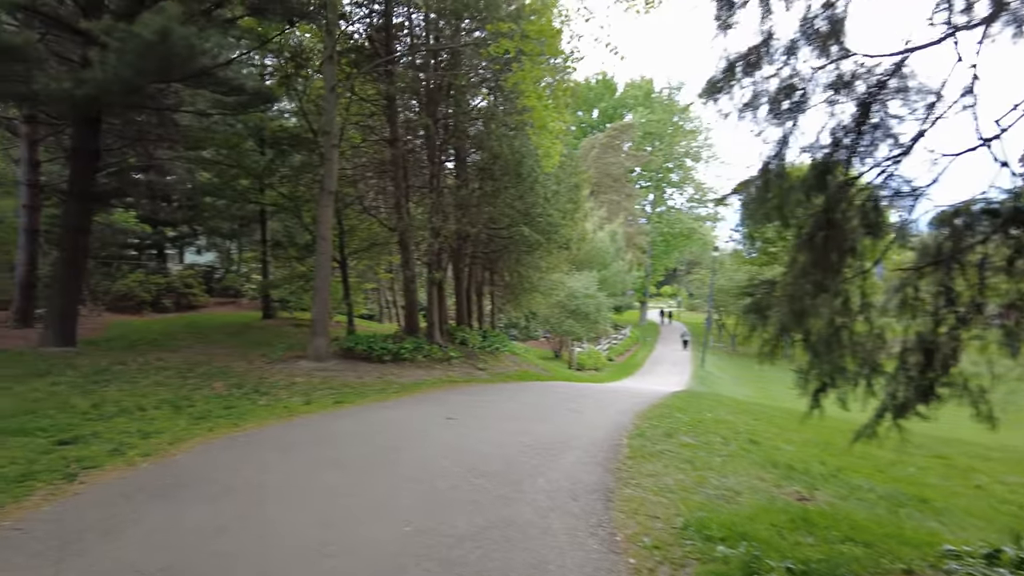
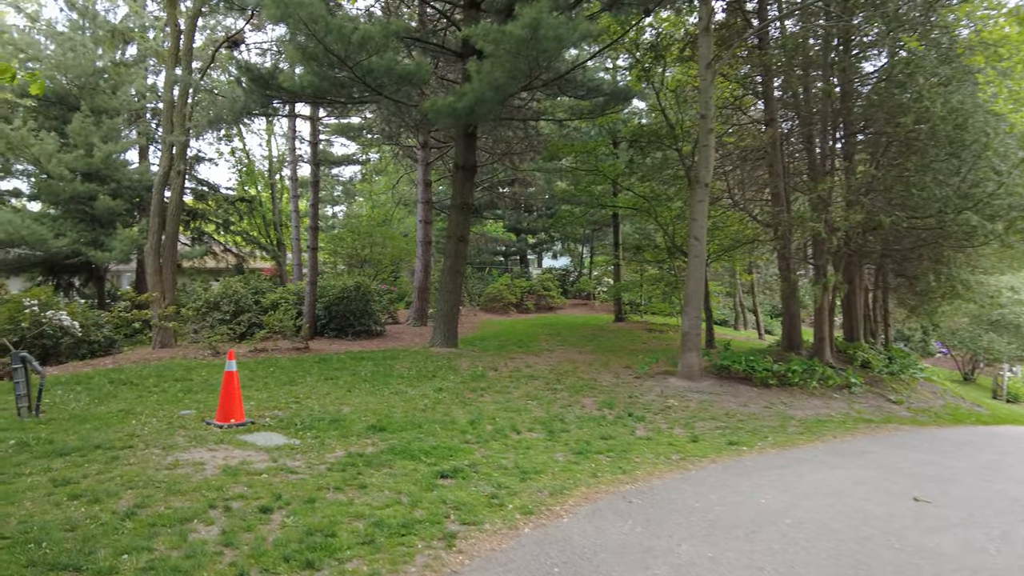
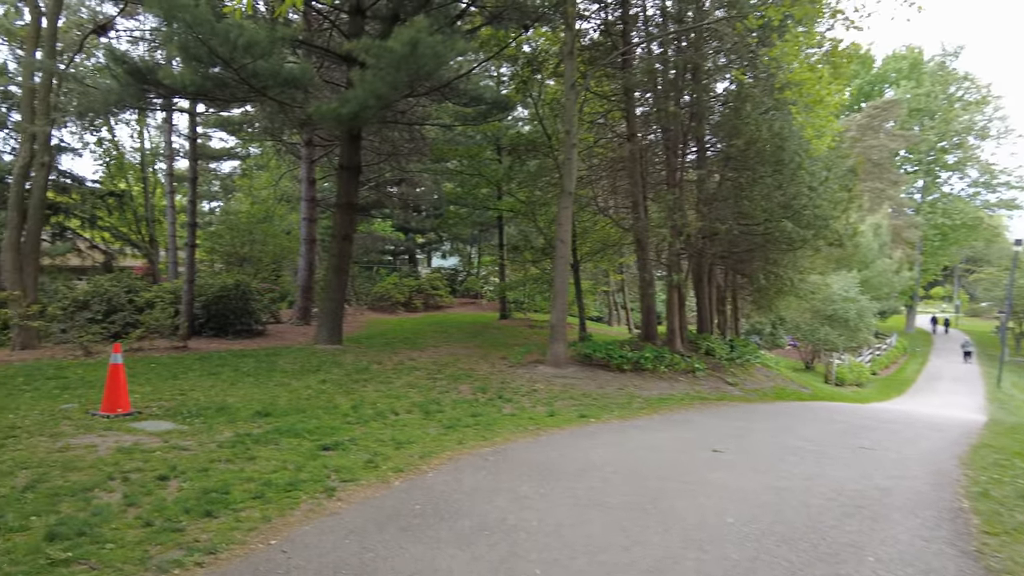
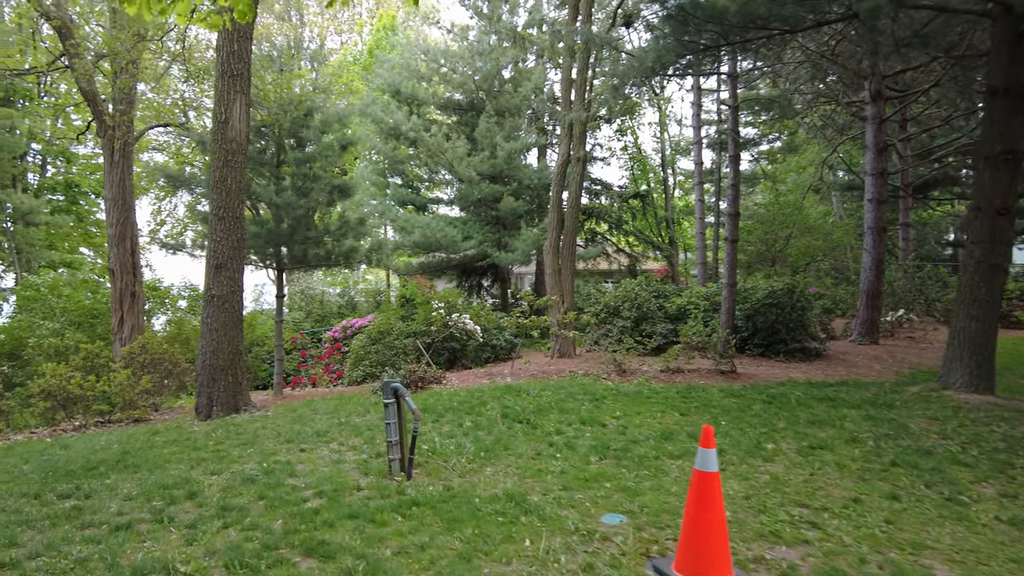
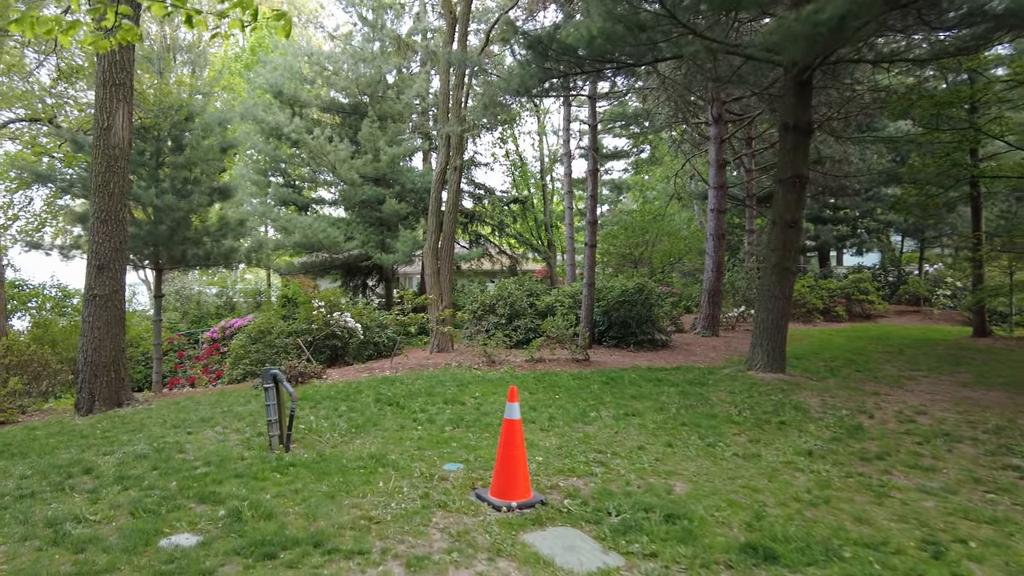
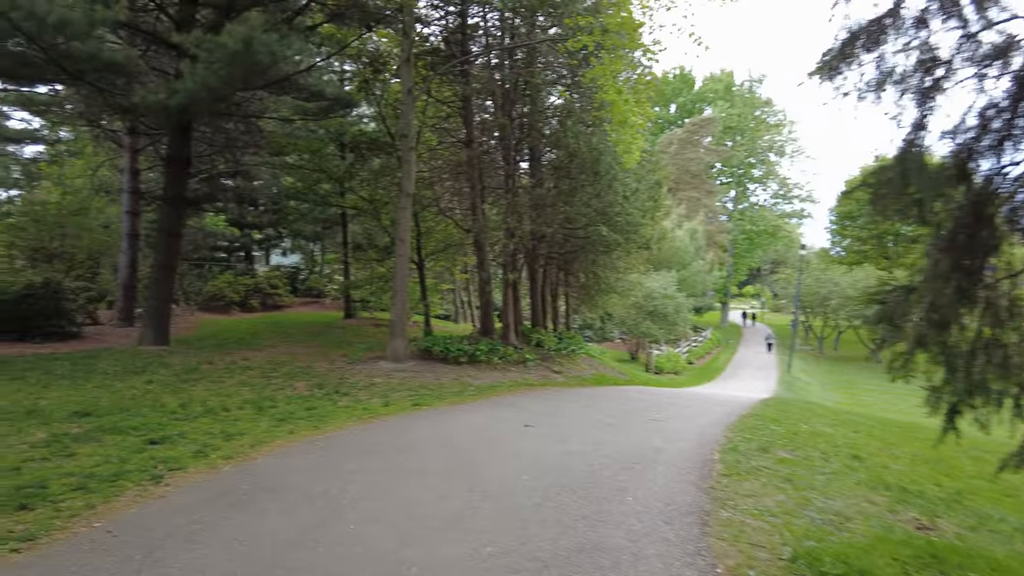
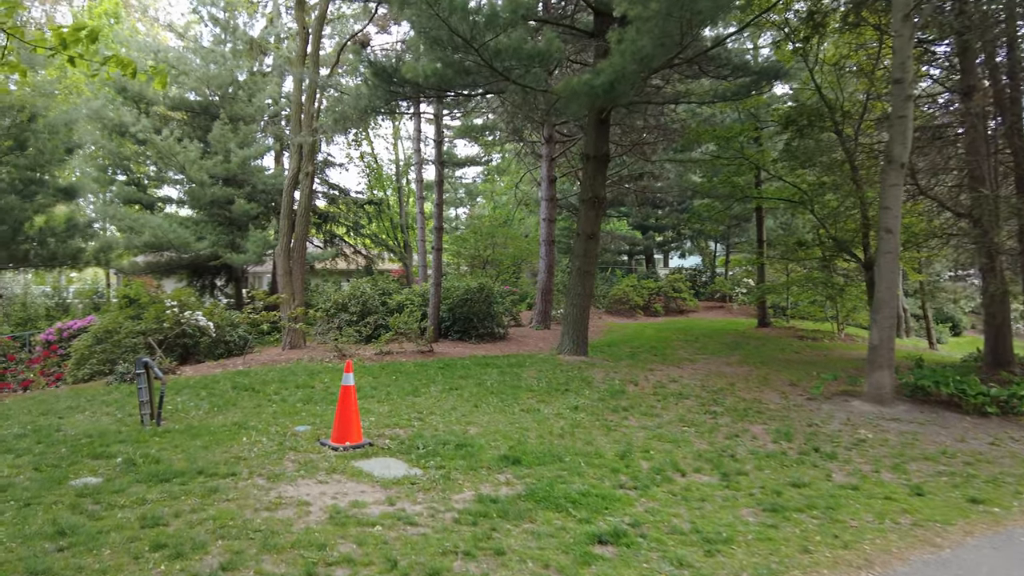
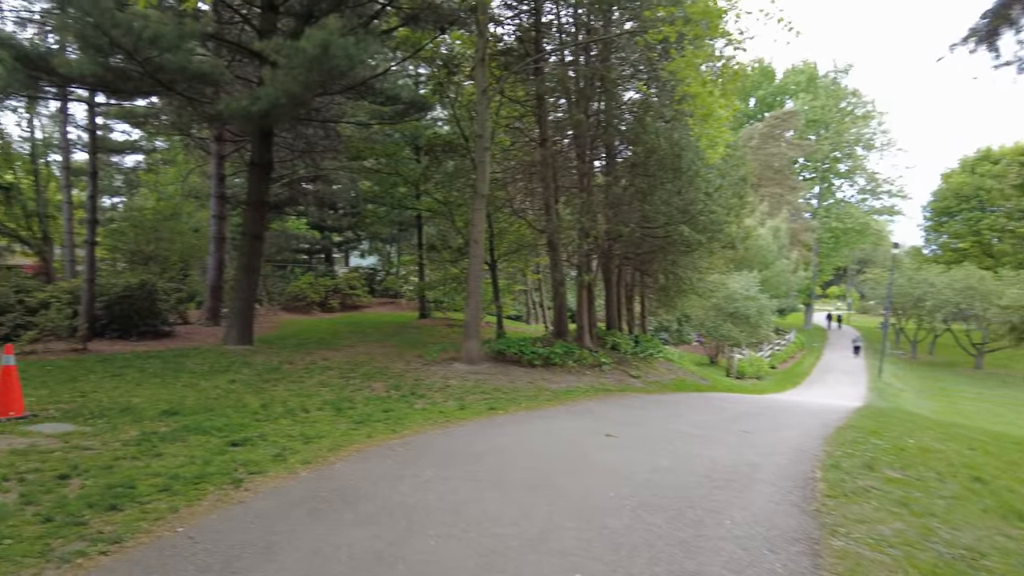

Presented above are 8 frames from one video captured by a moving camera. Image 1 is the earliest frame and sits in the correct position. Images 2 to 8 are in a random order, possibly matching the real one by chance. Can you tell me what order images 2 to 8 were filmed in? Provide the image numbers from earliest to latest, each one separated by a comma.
6, 8, 3, 2, 7, 5, 4
